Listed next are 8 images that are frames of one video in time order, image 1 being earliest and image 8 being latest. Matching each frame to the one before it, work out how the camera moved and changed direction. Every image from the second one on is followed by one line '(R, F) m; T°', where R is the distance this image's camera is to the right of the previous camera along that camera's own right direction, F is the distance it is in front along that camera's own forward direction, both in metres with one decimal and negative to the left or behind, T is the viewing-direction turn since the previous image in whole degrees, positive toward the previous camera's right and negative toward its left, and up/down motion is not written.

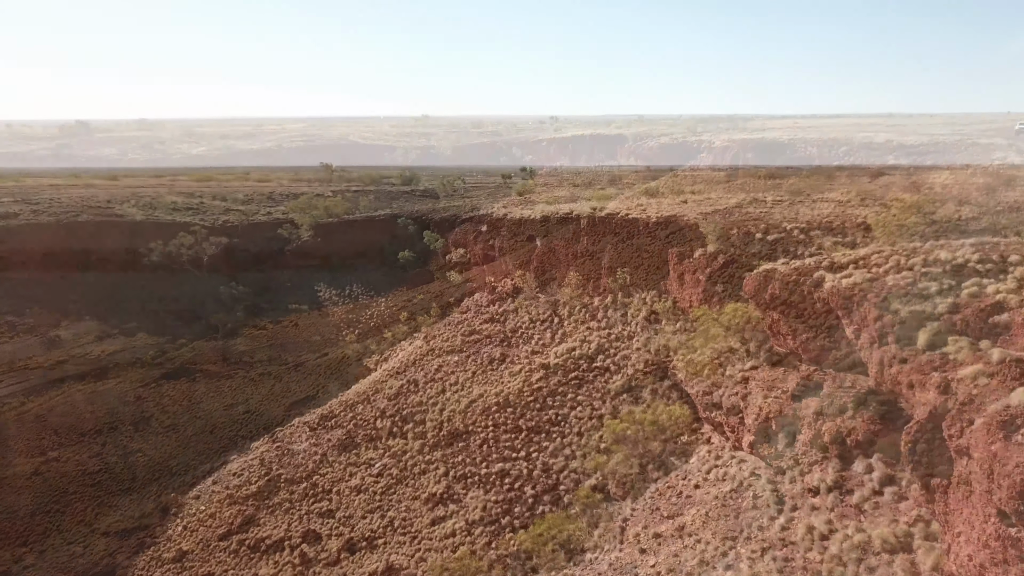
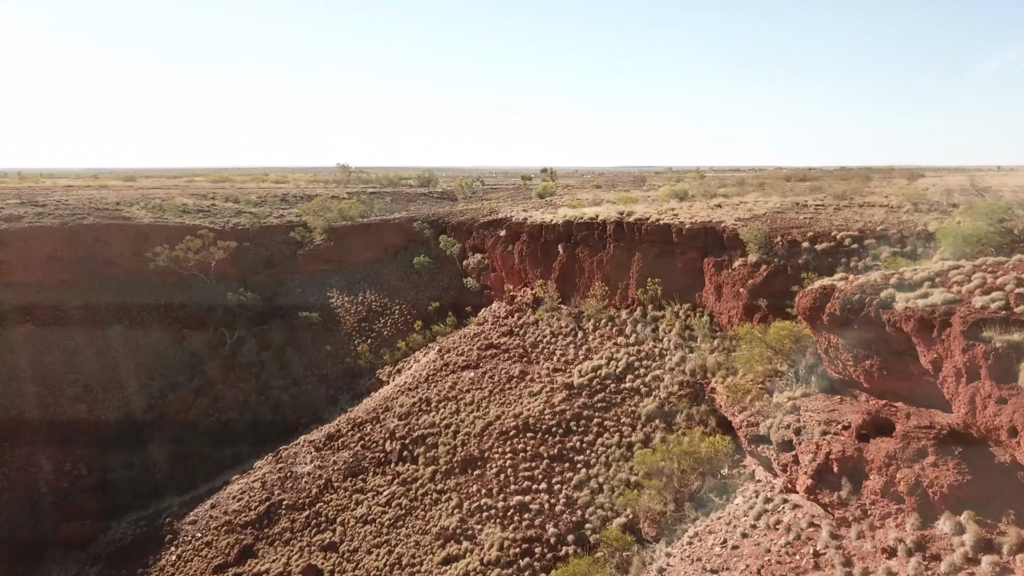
(0.0, +1.7) m; -1°
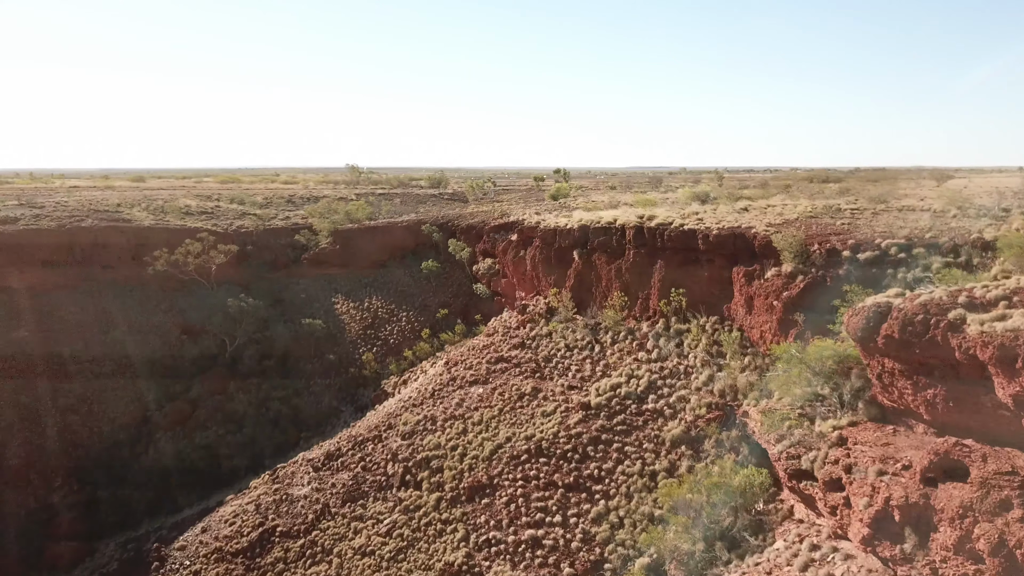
(0.0, +1.5) m; -1°
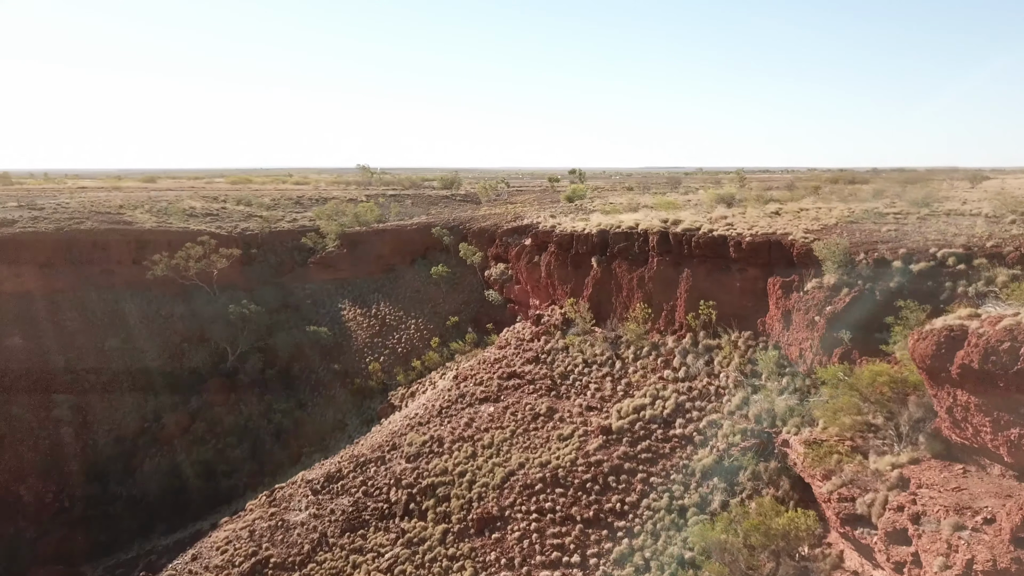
(0.0, +1.5) m; -1°
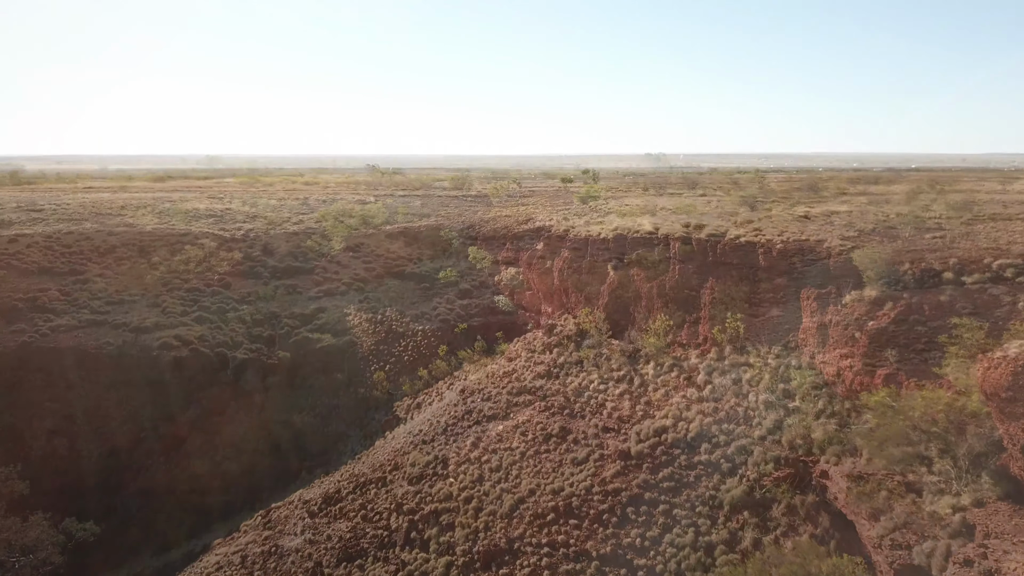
(0.0, +1.3) m; -1°
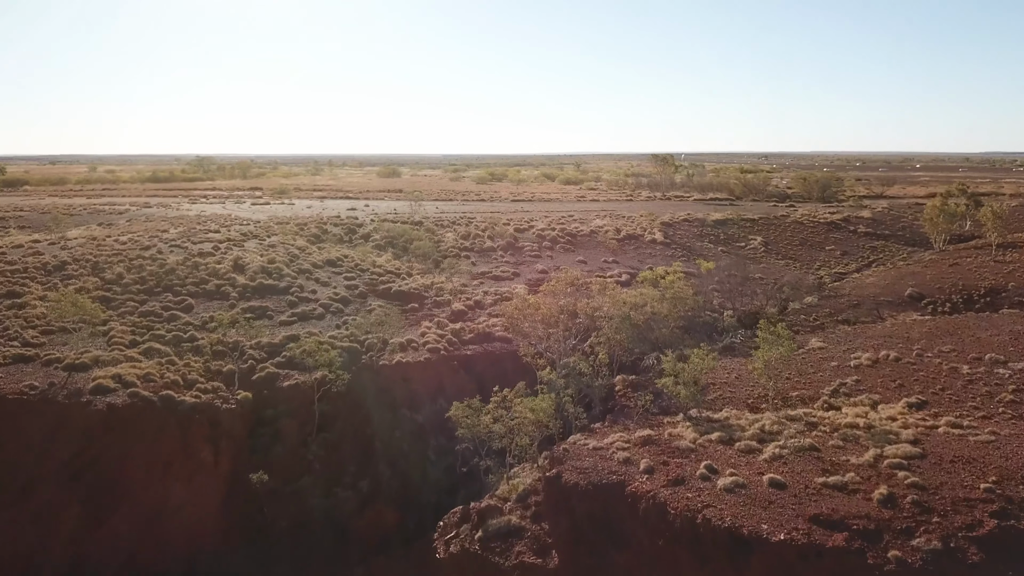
(-0.1, +2.5) m; 0°
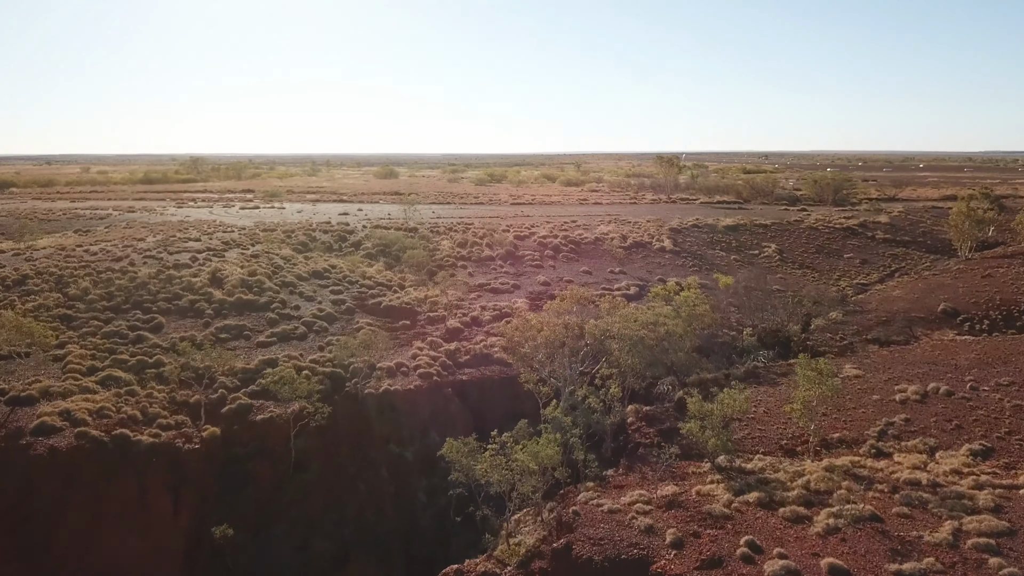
(0.0, +1.7) m; 0°
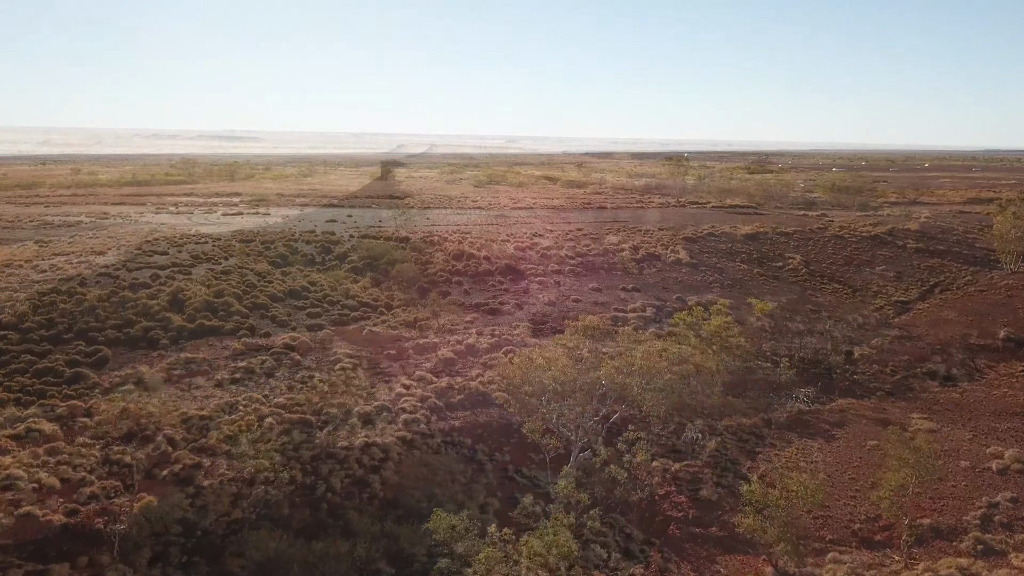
(0.0, +2.6) m; 0°
